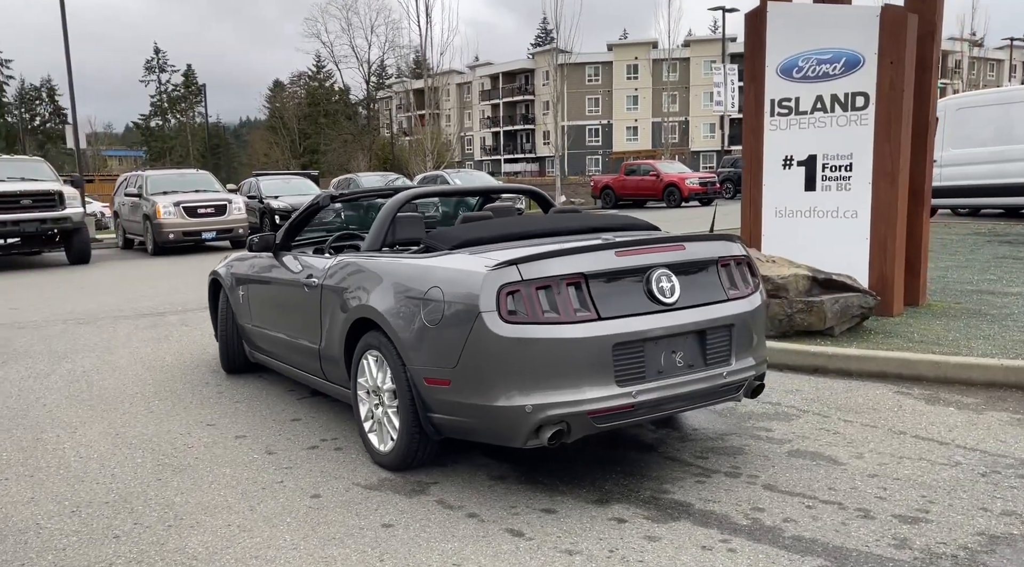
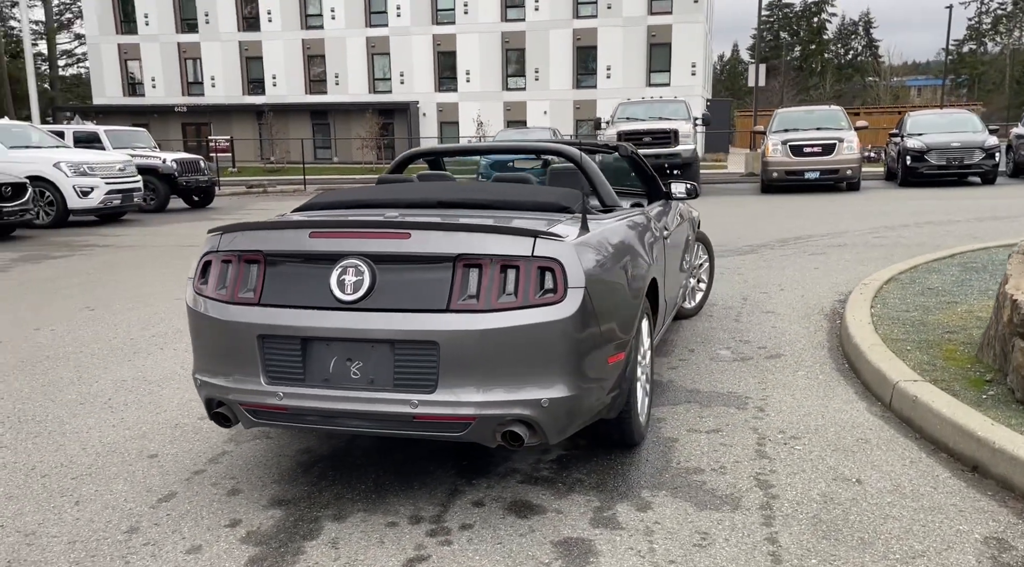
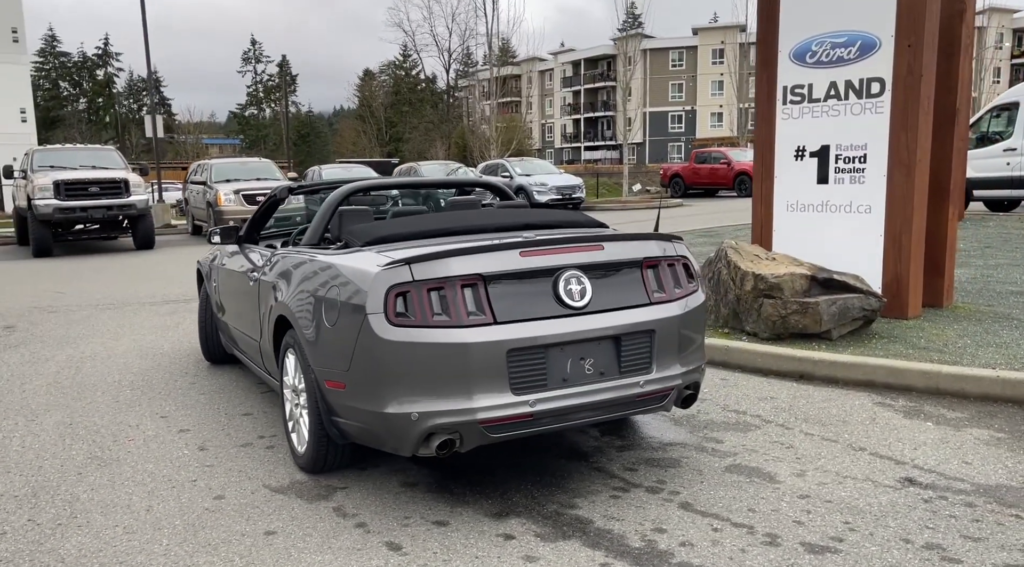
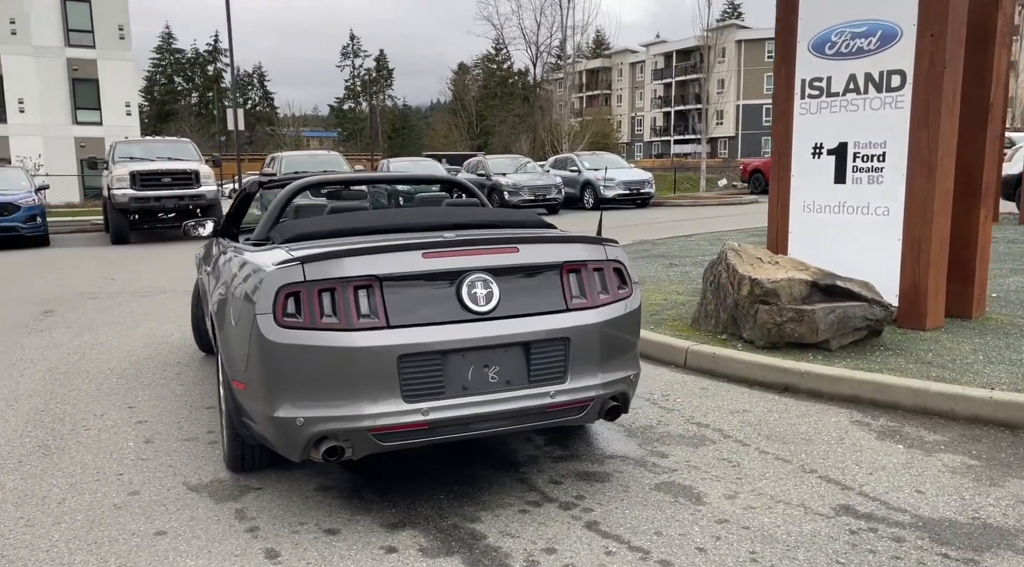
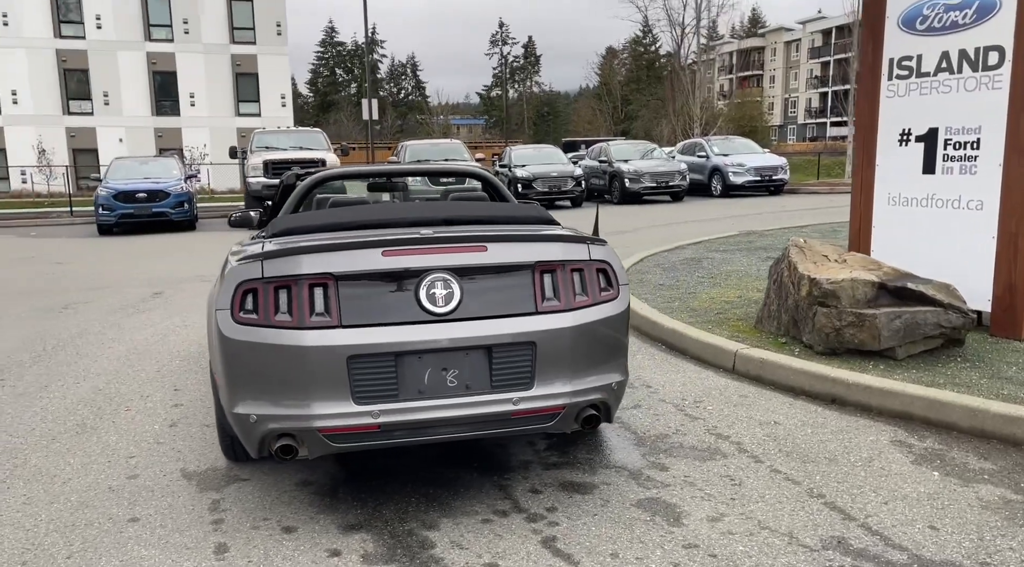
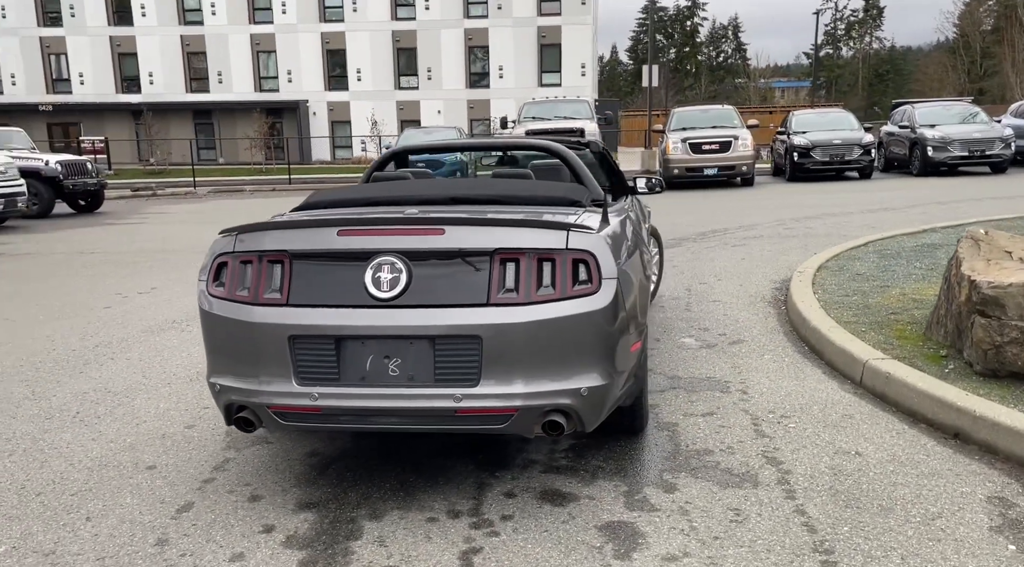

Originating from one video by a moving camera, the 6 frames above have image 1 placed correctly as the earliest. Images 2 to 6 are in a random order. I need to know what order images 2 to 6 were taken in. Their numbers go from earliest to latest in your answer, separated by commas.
3, 4, 5, 6, 2
